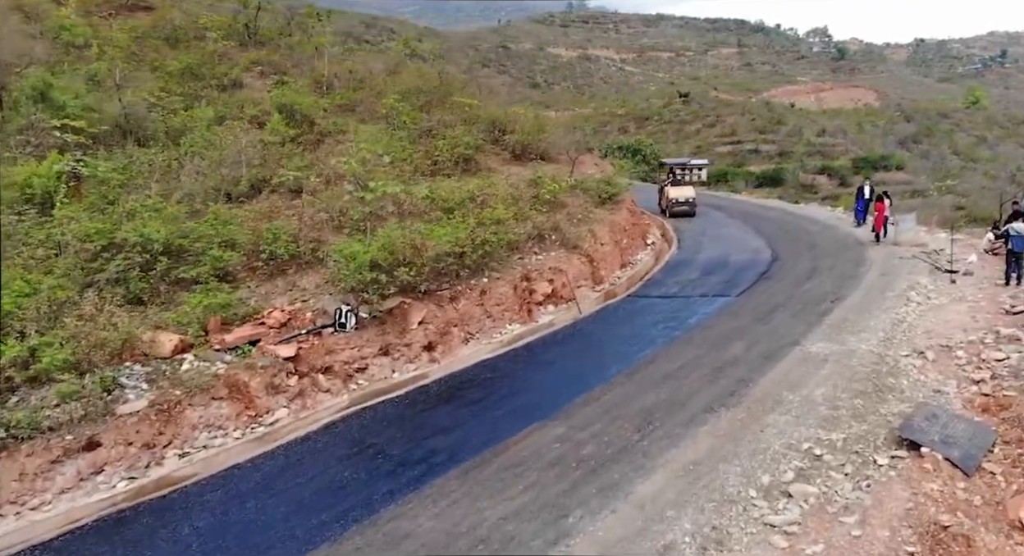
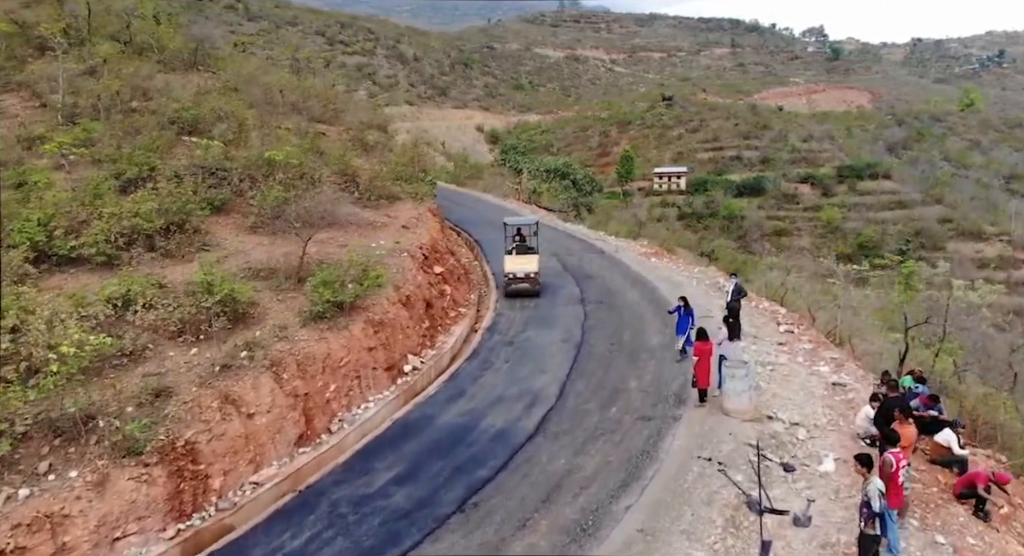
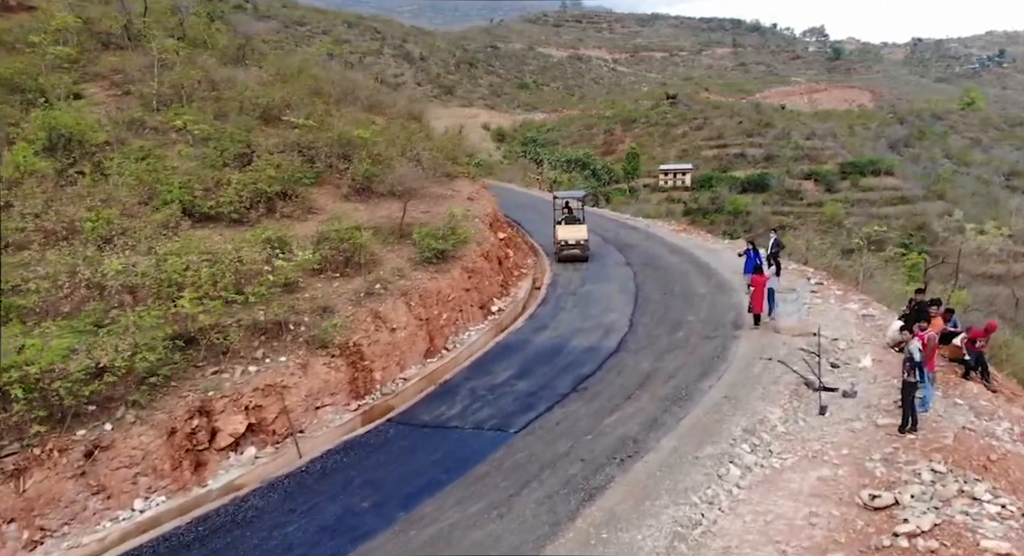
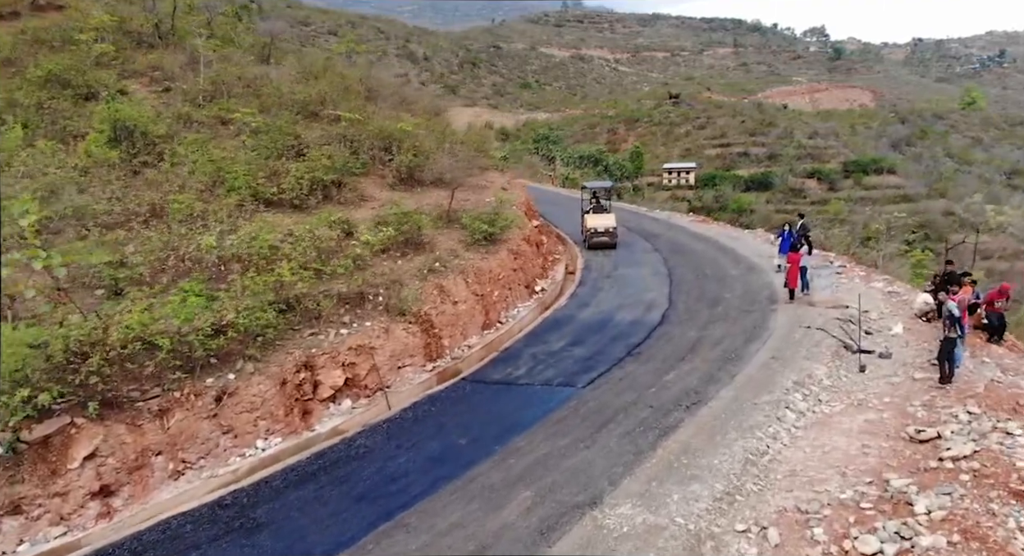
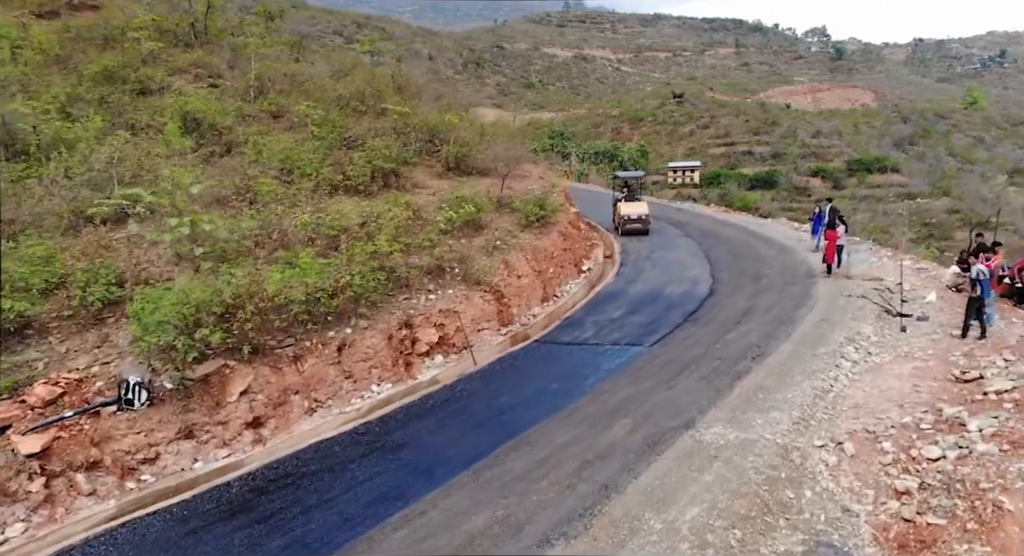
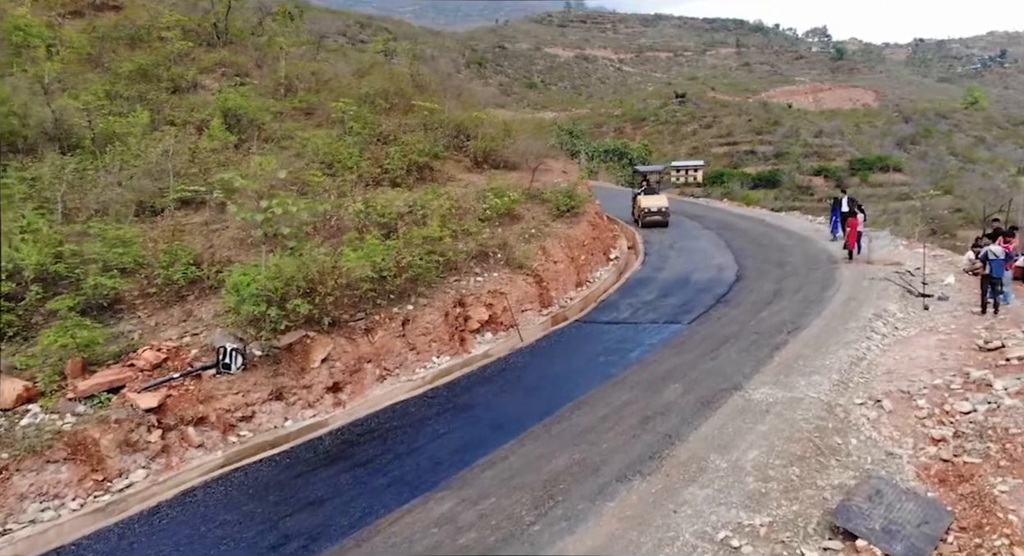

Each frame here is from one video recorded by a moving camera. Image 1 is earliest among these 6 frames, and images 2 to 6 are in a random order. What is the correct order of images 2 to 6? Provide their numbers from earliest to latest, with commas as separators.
6, 5, 4, 3, 2
